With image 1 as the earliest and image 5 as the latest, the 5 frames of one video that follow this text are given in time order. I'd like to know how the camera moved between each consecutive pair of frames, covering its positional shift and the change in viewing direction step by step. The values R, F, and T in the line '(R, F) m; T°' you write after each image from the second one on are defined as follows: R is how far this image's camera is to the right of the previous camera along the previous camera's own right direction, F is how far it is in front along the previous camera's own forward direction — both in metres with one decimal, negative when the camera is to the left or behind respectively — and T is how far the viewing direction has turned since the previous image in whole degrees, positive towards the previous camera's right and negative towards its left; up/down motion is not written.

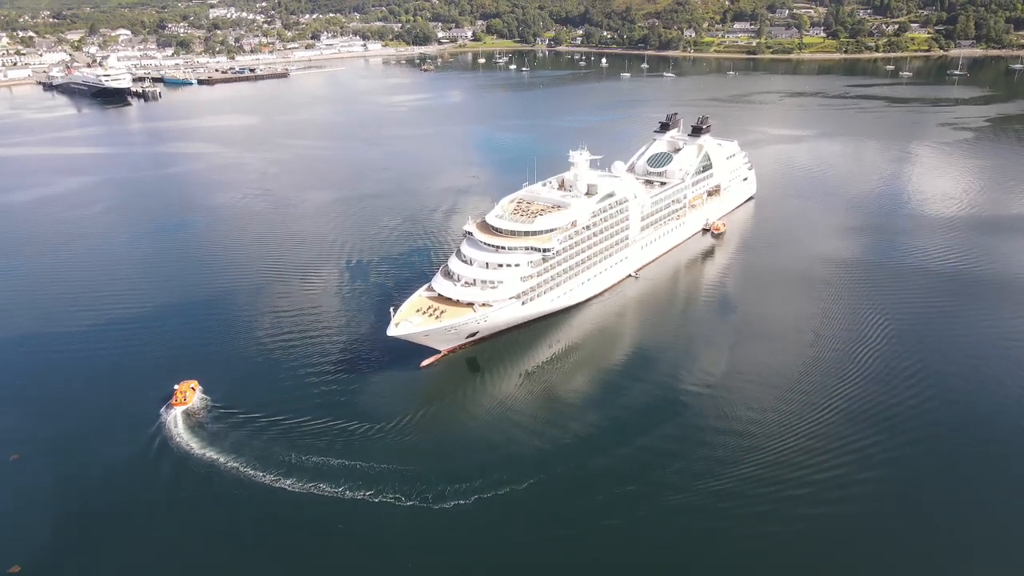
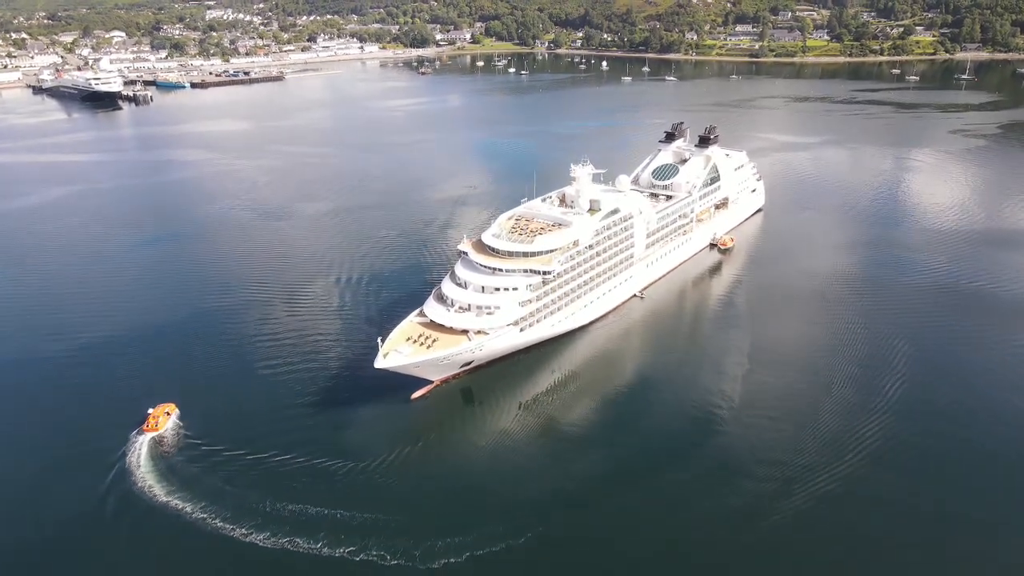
(+0.1, +2.9) m; 0°
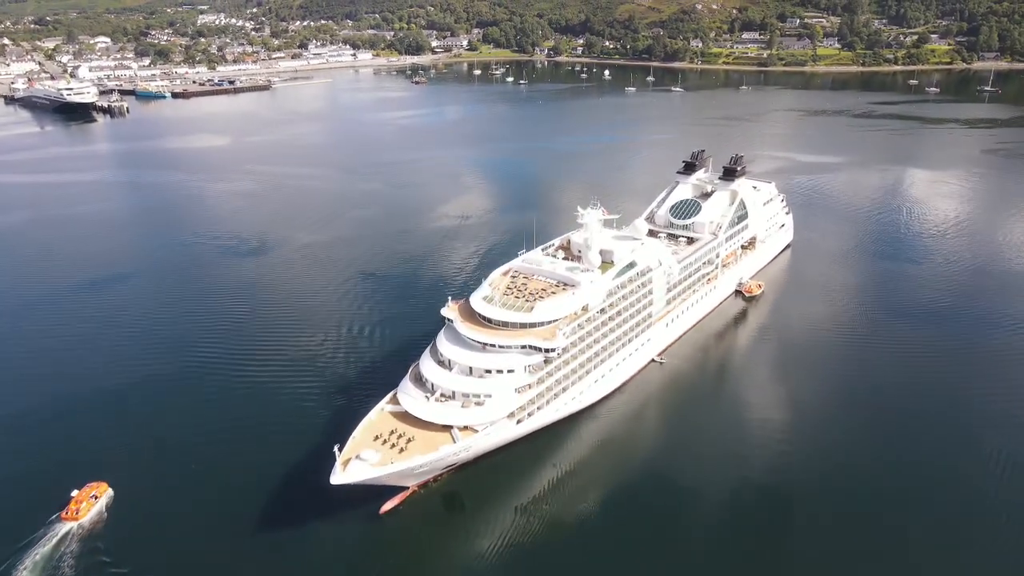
(+0.2, +7.8) m; 0°
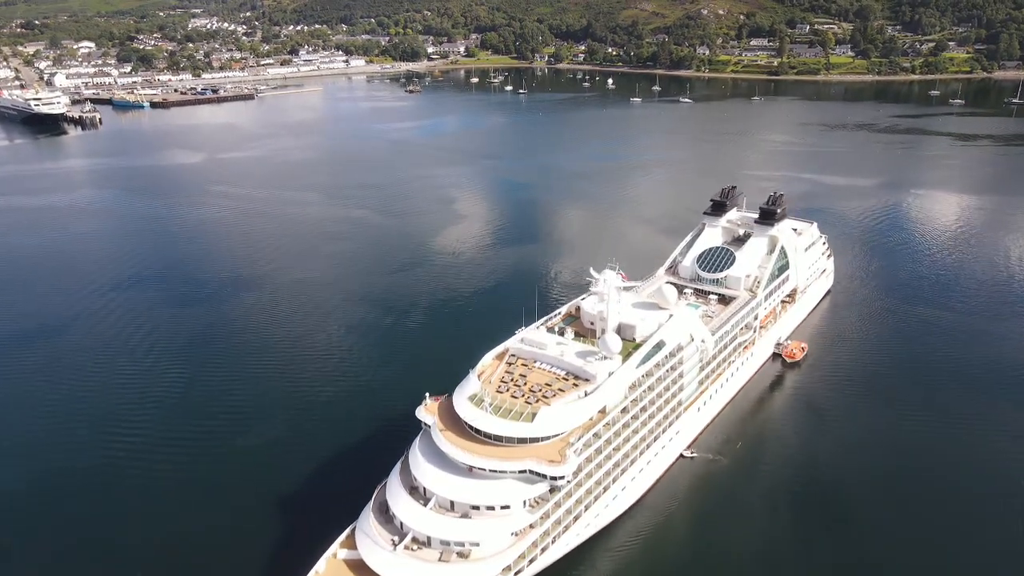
(+0.1, +8.2) m; 0°
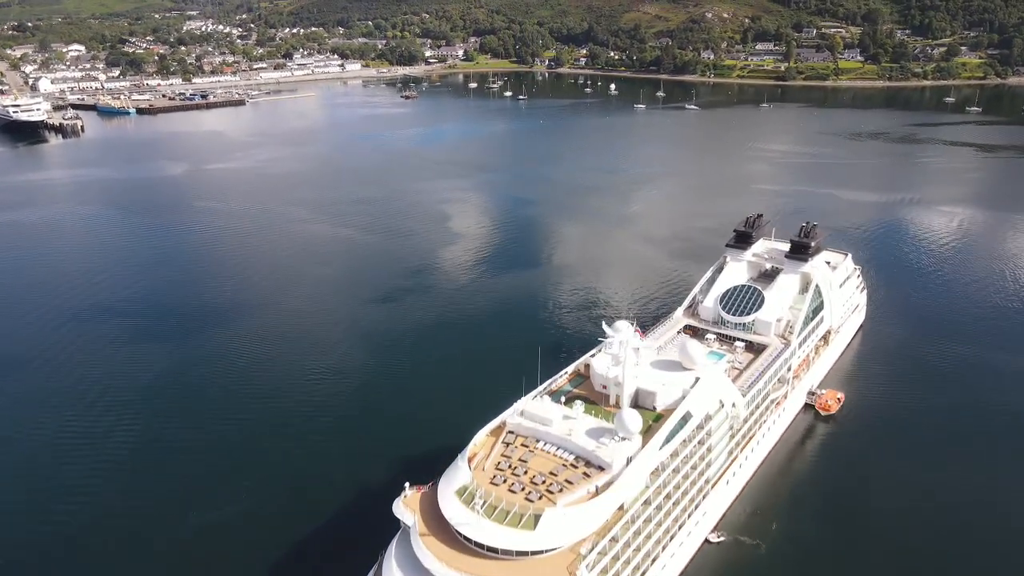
(+0.1, +5.0) m; 0°
